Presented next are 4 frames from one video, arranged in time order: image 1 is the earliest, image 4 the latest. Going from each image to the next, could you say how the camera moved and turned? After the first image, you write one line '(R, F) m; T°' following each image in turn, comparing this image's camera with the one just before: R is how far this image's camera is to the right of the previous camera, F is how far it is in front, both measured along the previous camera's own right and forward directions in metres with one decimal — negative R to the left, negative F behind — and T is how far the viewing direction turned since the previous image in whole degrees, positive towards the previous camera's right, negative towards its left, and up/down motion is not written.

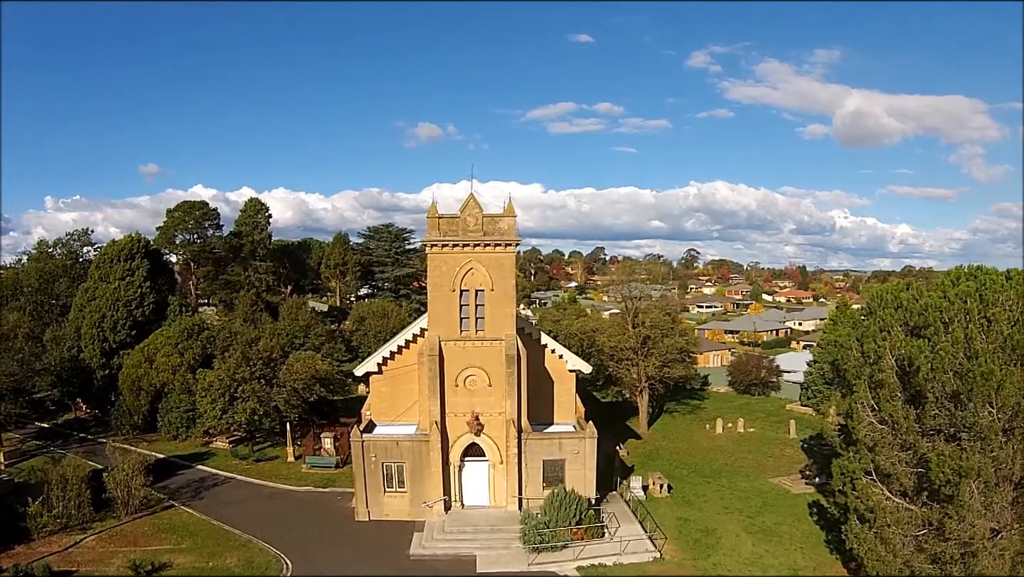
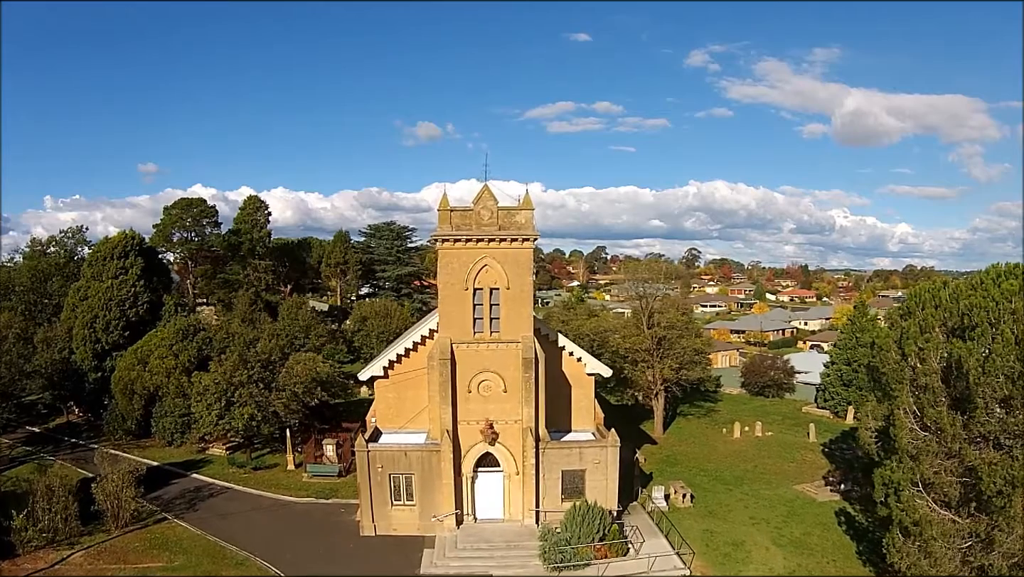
(-0.6, +1.6) m; 0°
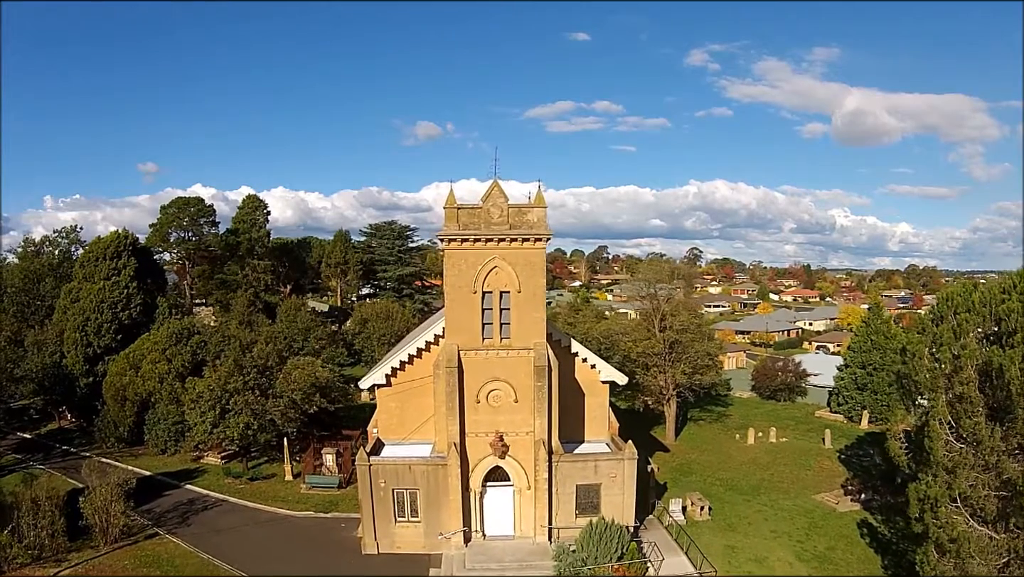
(-0.4, +1.3) m; 0°
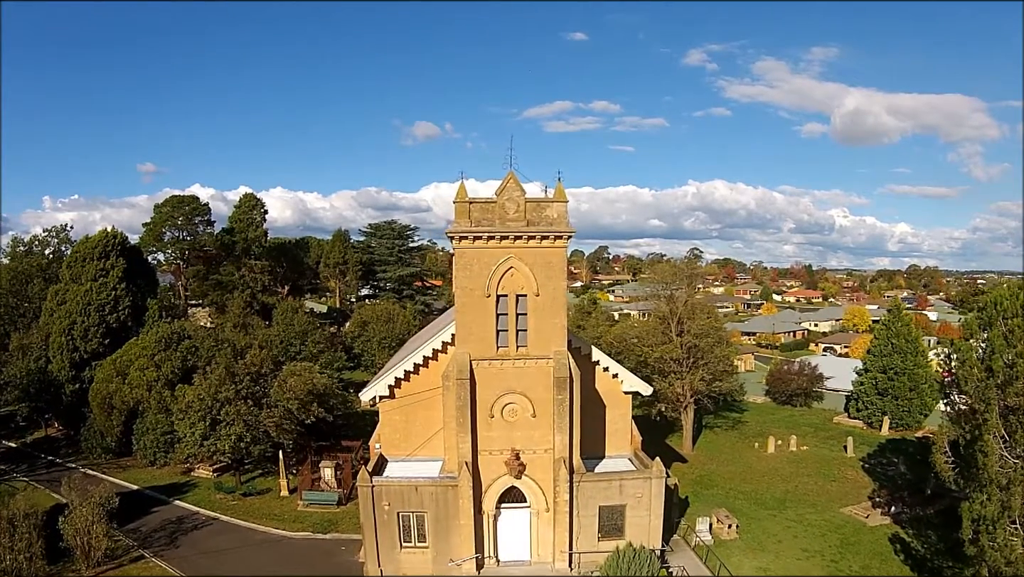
(-0.5, +1.8) m; 0°
